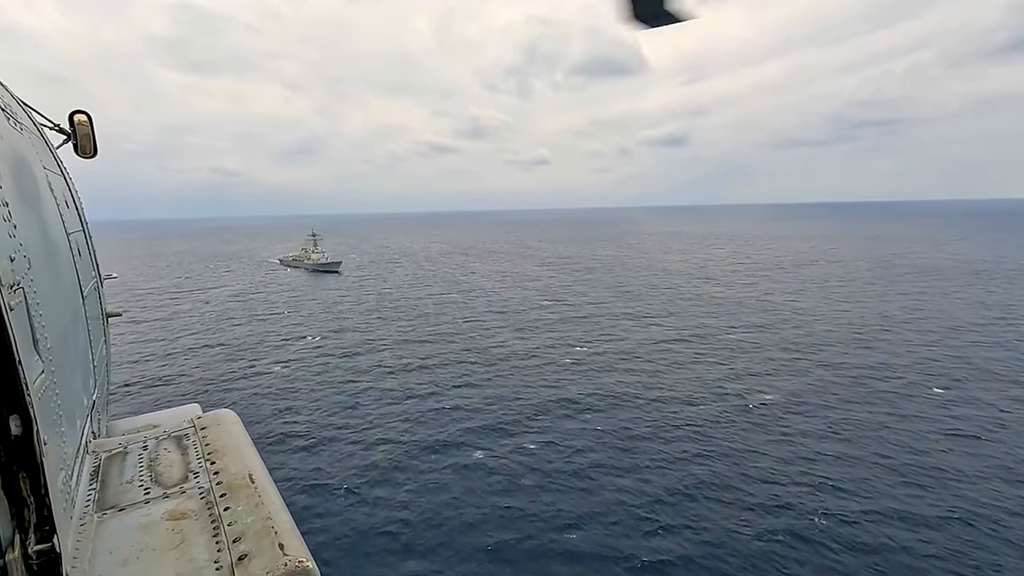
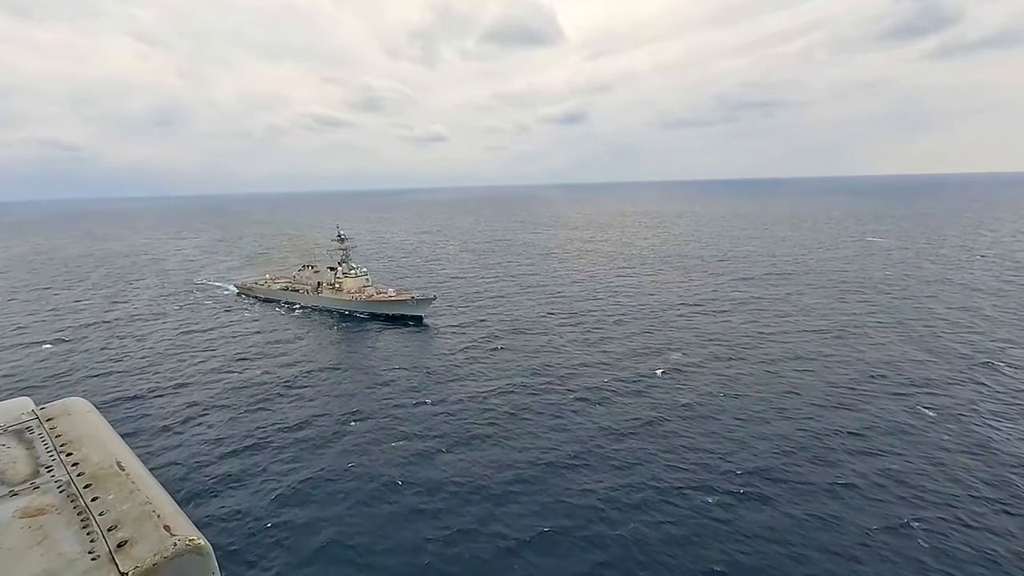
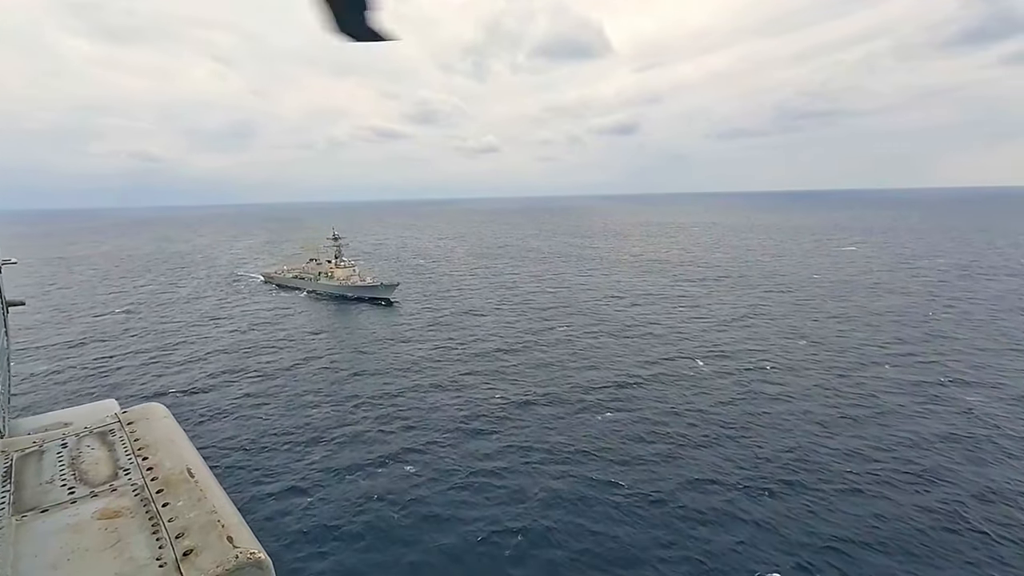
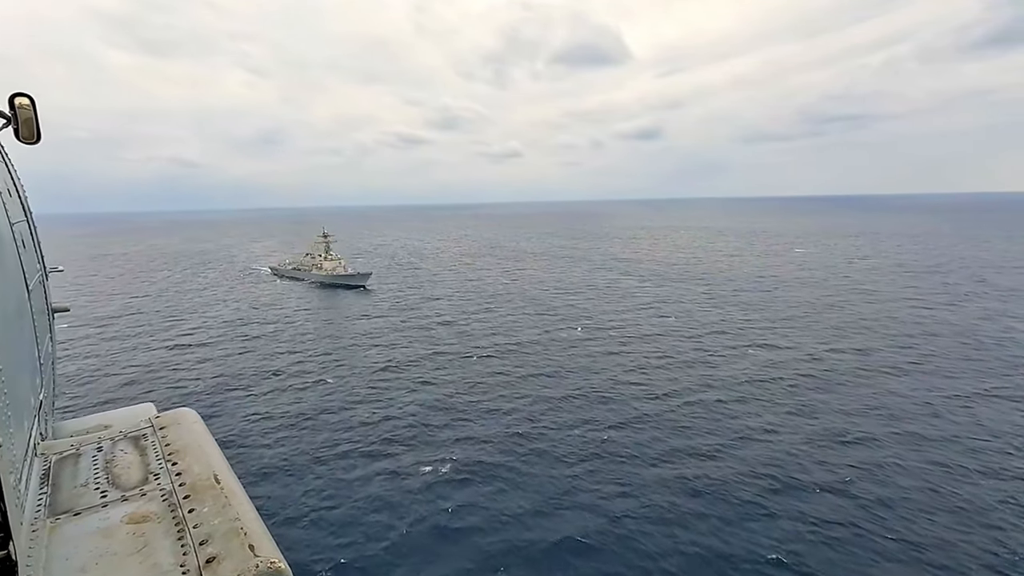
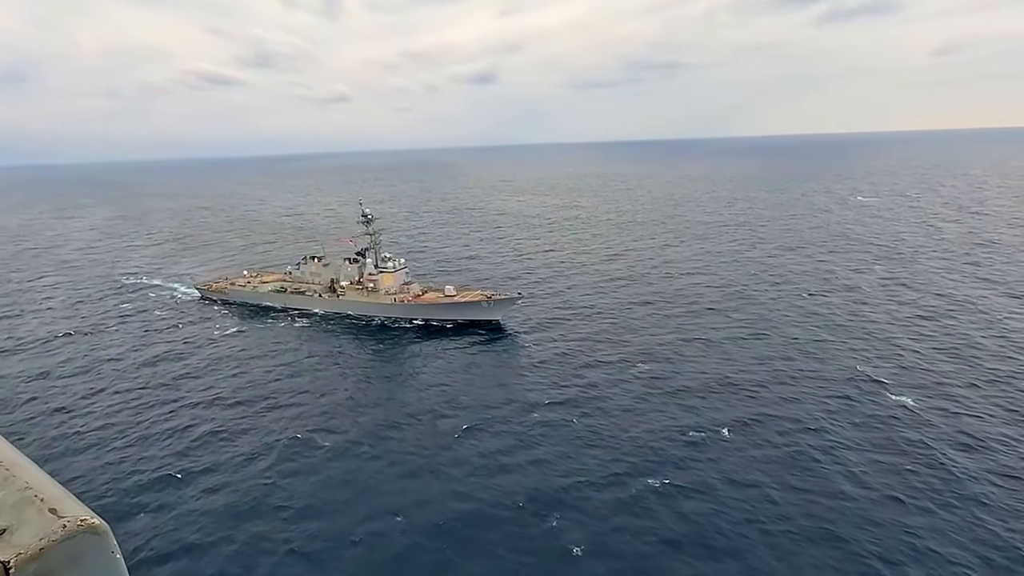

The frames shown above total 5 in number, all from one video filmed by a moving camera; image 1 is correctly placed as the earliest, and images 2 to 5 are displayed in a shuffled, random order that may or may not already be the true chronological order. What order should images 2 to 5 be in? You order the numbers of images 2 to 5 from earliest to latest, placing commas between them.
4, 3, 2, 5
